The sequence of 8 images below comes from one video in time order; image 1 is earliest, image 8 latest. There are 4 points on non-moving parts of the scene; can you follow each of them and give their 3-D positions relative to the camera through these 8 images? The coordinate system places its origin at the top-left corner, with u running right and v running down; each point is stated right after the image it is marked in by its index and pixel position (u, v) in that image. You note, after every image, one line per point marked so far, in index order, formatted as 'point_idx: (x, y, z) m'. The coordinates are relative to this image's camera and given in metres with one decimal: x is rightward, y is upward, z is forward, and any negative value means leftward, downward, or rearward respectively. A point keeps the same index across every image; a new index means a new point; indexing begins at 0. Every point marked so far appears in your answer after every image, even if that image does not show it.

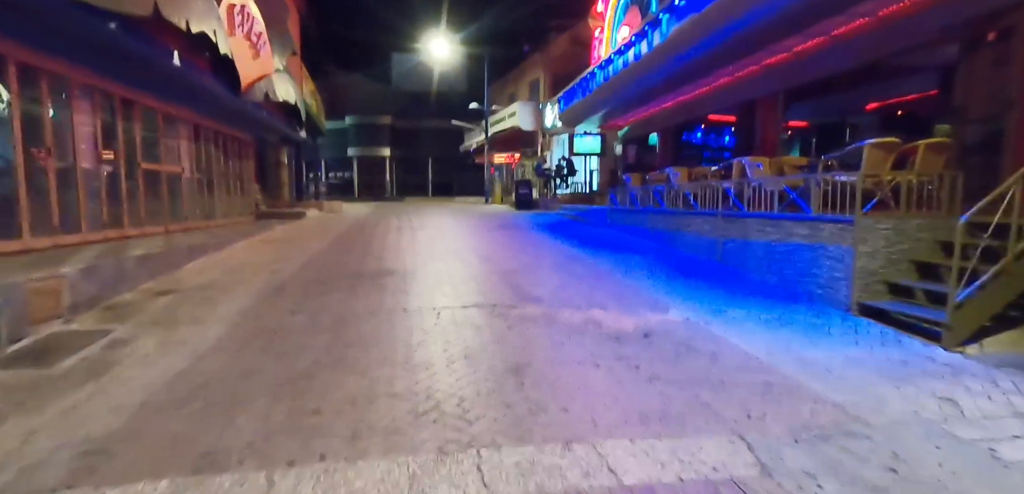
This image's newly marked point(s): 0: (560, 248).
0: (+1.0, 0.0, +10.2) m
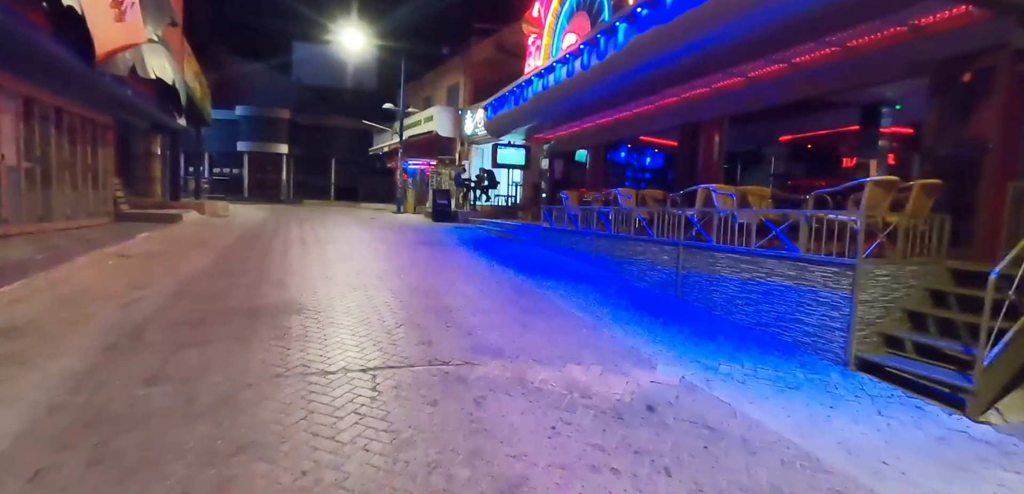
0: (-0.2, -0.4, +9.0) m
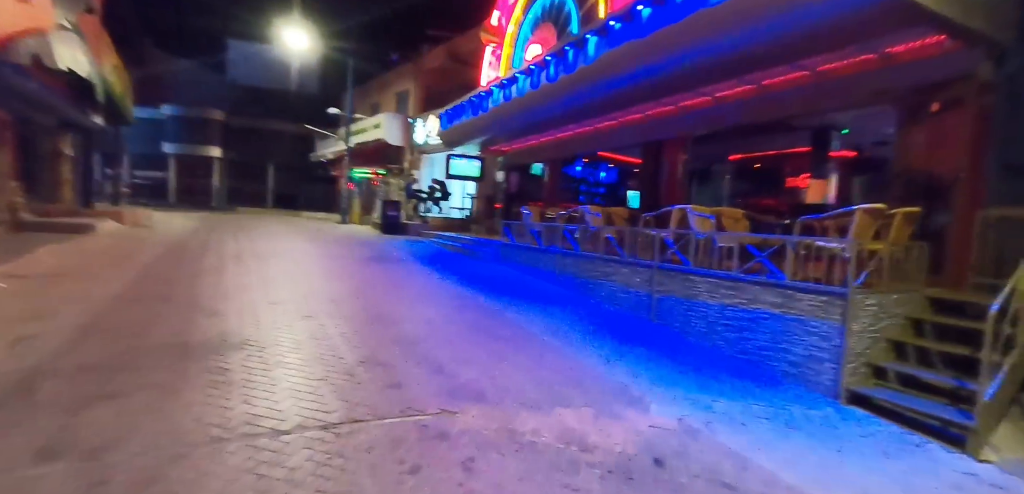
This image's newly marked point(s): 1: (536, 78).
0: (-0.8, -0.8, +8.4) m
1: (+0.6, +3.4, +10.2) m
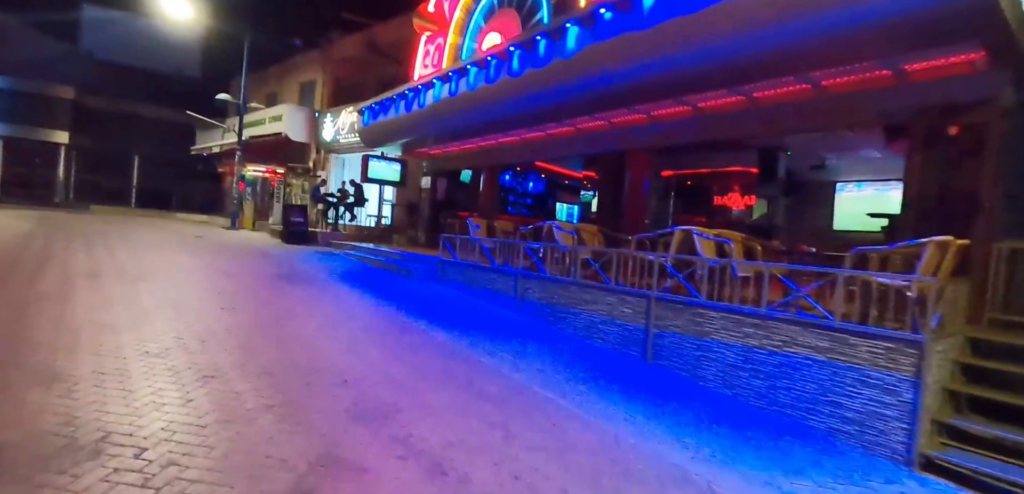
0: (-1.3, -1.0, +6.7) m
1: (-0.2, +3.1, +8.8) m
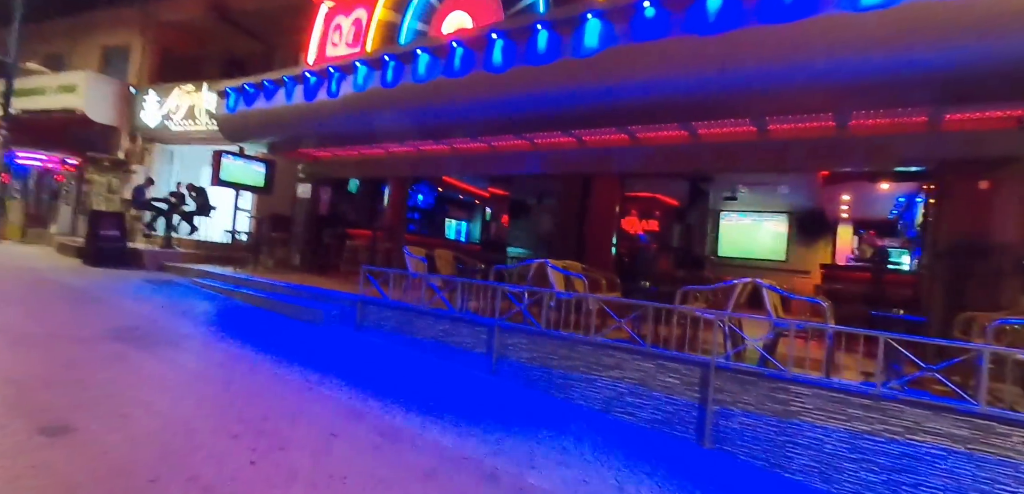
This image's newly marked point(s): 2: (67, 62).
0: (-1.1, -1.6, +4.5) m
1: (-0.7, +2.5, +6.9) m
2: (-15.6, +6.5, +17.8) m
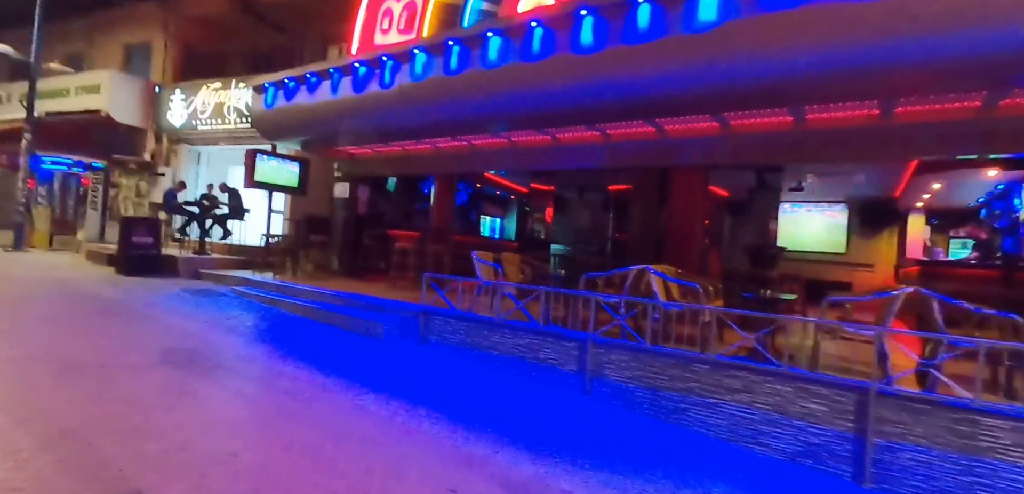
0: (-0.1, -1.7, +3.8) m
1: (+0.3, +2.5, +6.2) m
2: (-14.4, +6.3, +17.2) m
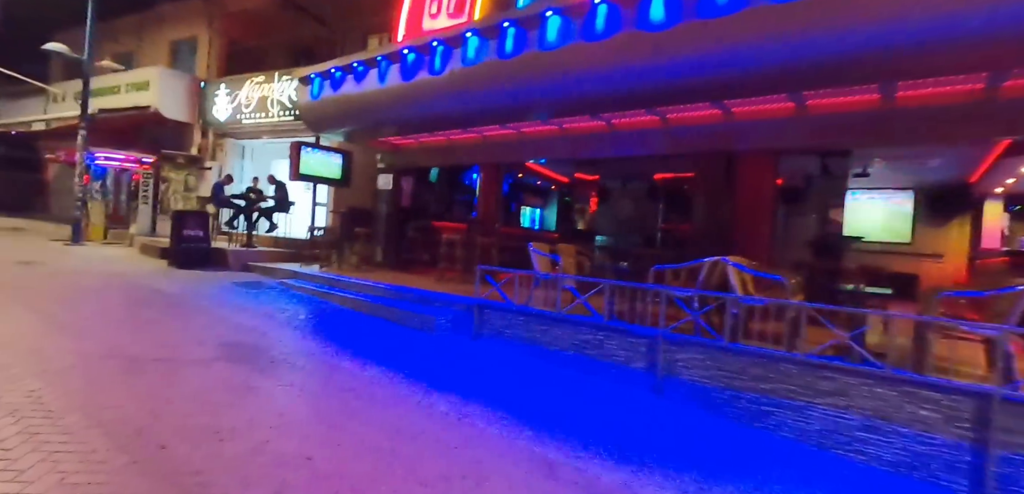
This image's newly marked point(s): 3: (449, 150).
0: (+0.5, -1.6, +3.5) m
1: (+1.1, +2.6, +5.8) m
2: (-13.1, +6.5, +17.6) m
3: (-1.4, +2.1, +10.8) m
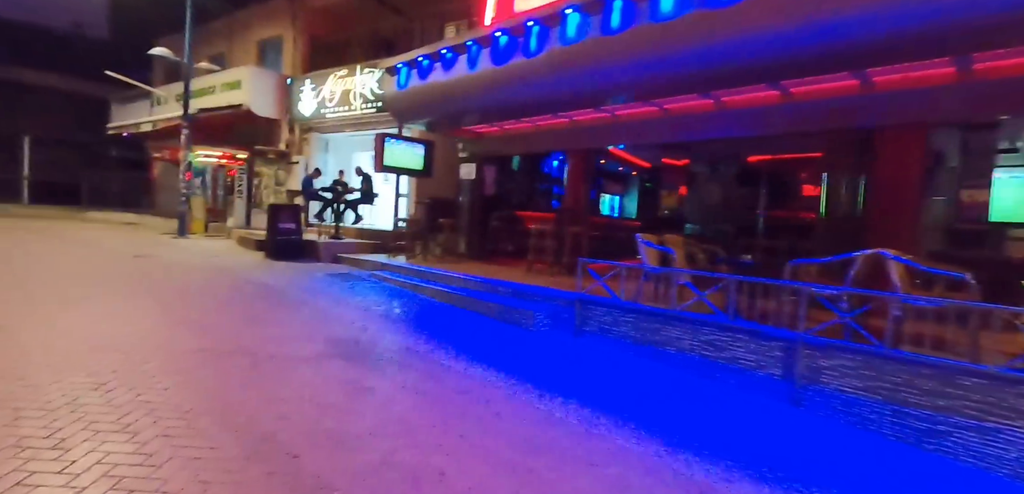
0: (+1.4, -1.6, +3.0) m
1: (+2.2, +2.6, +5.2) m
2: (-10.4, +6.8, +18.6) m
3: (+0.4, +2.2, +10.4) m
